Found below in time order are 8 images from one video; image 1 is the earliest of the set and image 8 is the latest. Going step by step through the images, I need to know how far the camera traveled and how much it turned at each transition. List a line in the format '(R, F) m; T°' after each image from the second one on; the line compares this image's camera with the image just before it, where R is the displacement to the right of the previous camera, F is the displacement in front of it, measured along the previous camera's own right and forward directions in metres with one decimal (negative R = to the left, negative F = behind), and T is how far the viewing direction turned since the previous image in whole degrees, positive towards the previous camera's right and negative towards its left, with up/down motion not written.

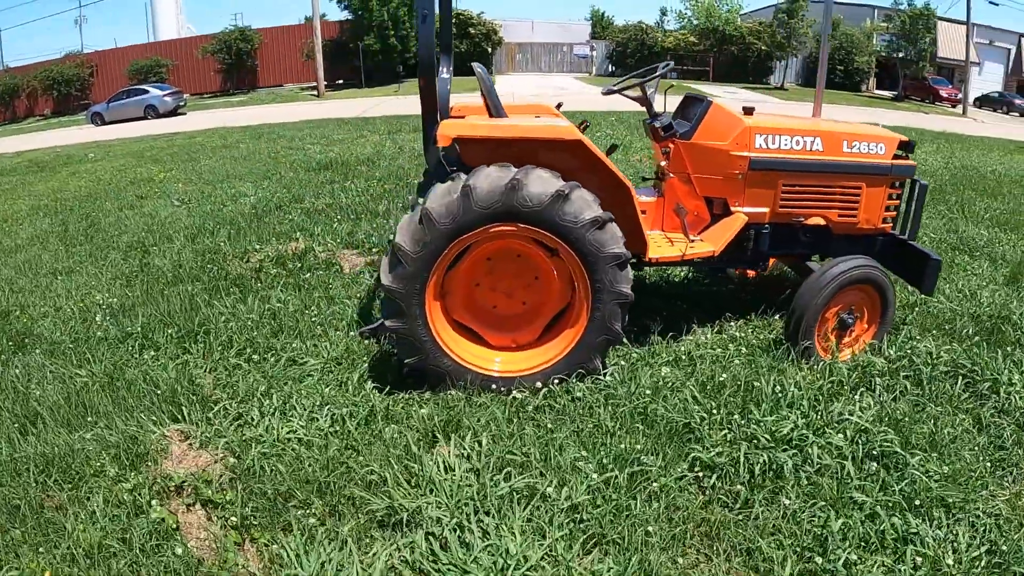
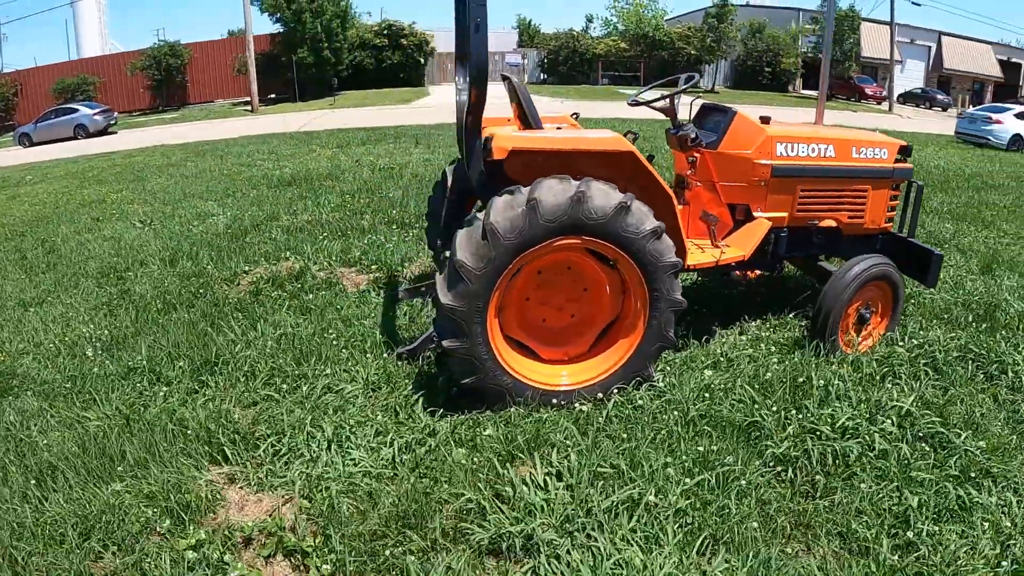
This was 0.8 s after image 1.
(-0.5, +0.2) m; +5°
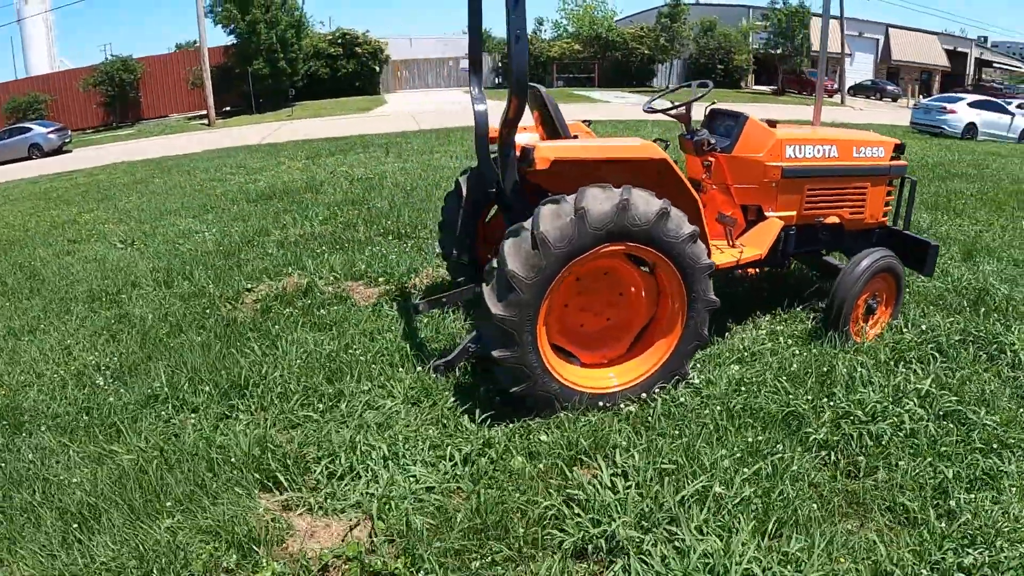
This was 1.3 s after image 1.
(-0.3, +0.1) m; +3°
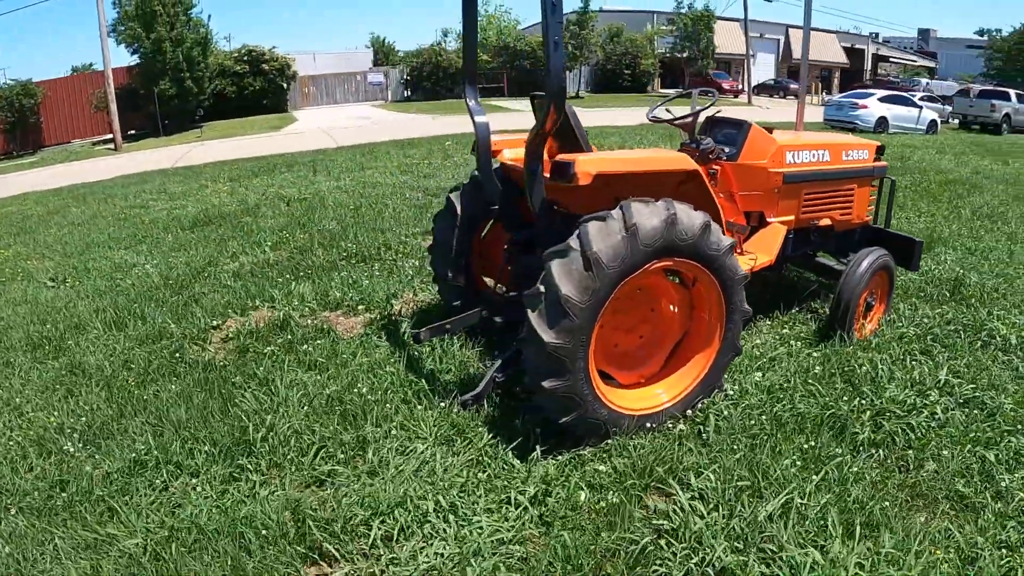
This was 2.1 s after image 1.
(-0.5, +0.3) m; +6°
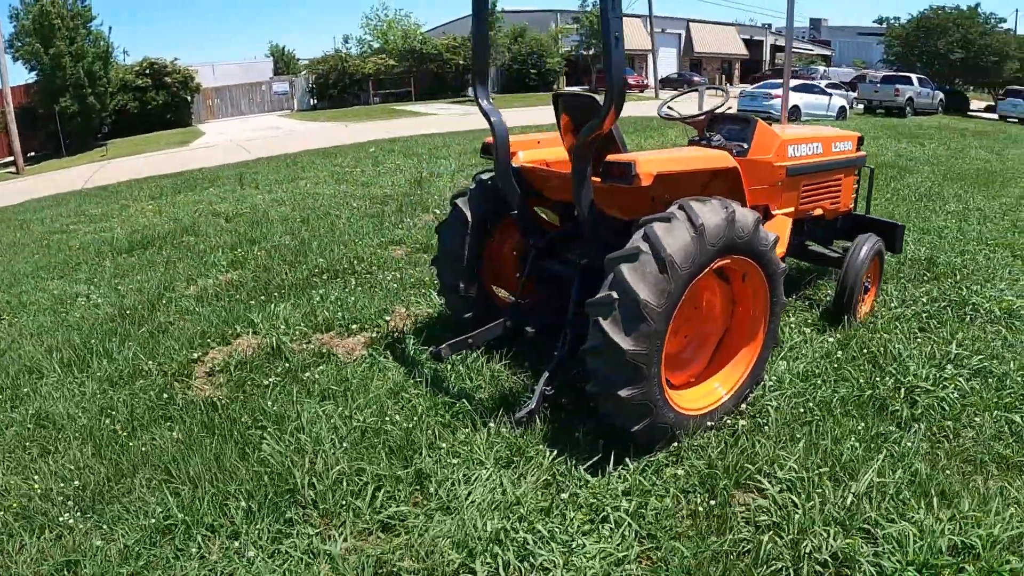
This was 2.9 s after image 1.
(-0.5, +0.2) m; +7°
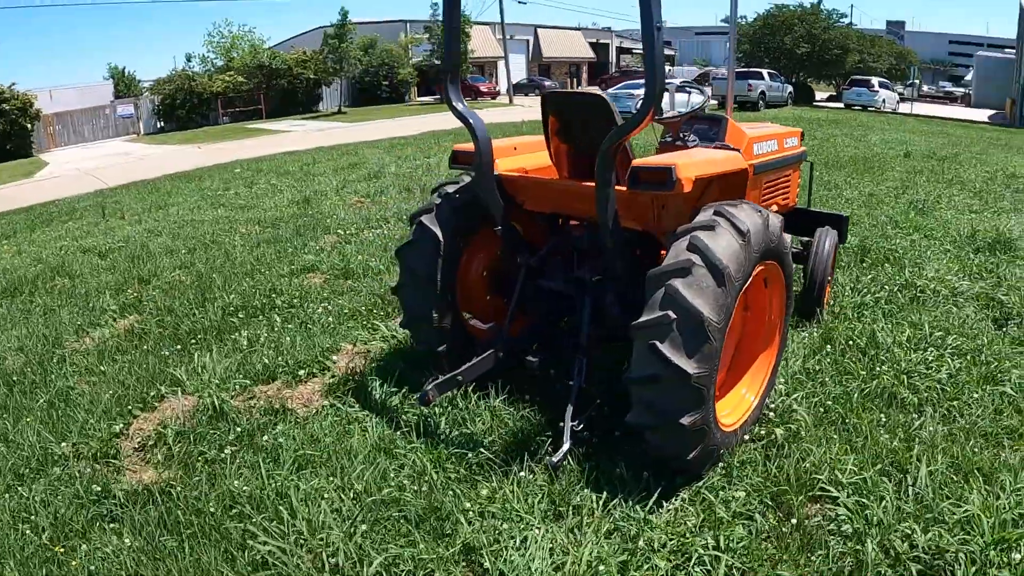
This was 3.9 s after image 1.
(-0.5, +0.5) m; +10°
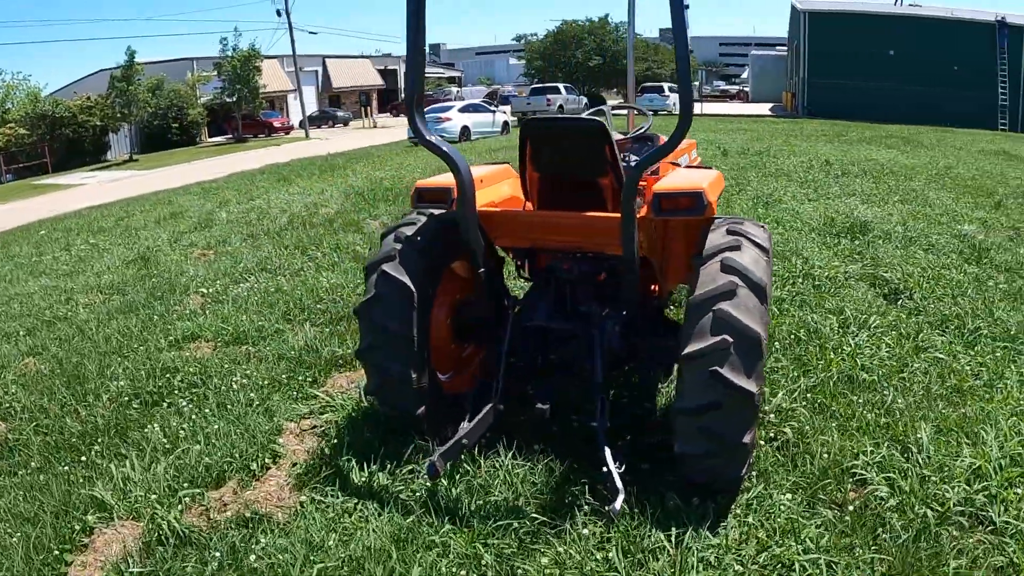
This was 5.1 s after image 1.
(-0.7, +0.4) m; +14°
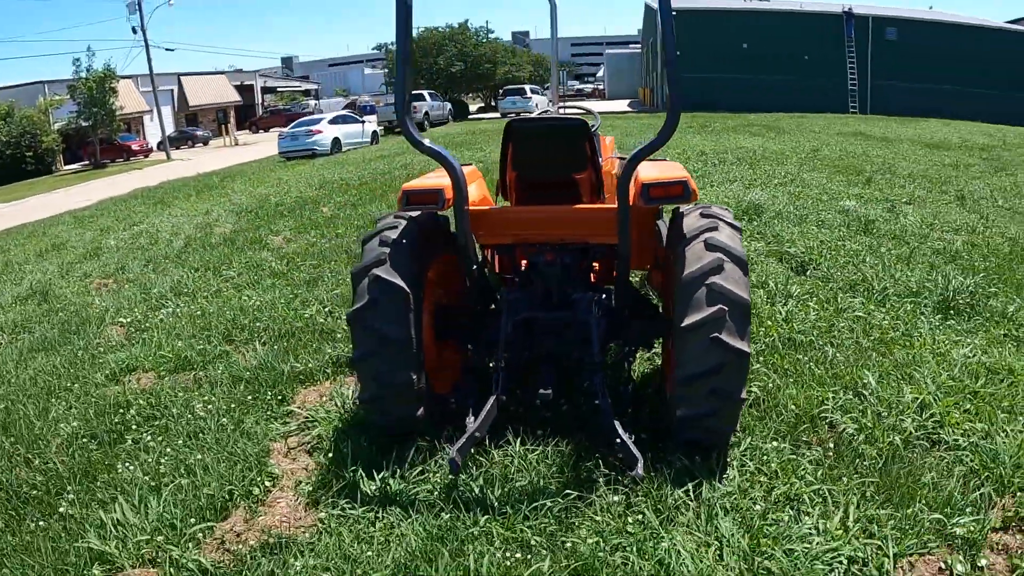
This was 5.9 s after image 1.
(-0.5, -0.1) m; +9°
